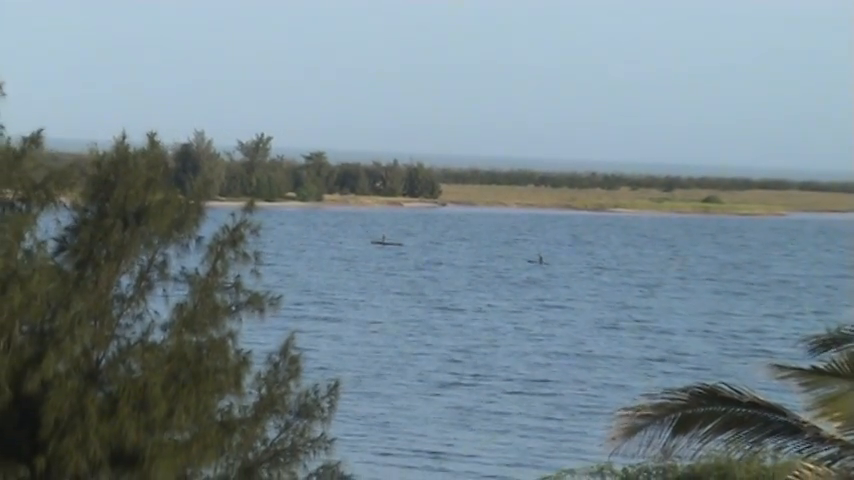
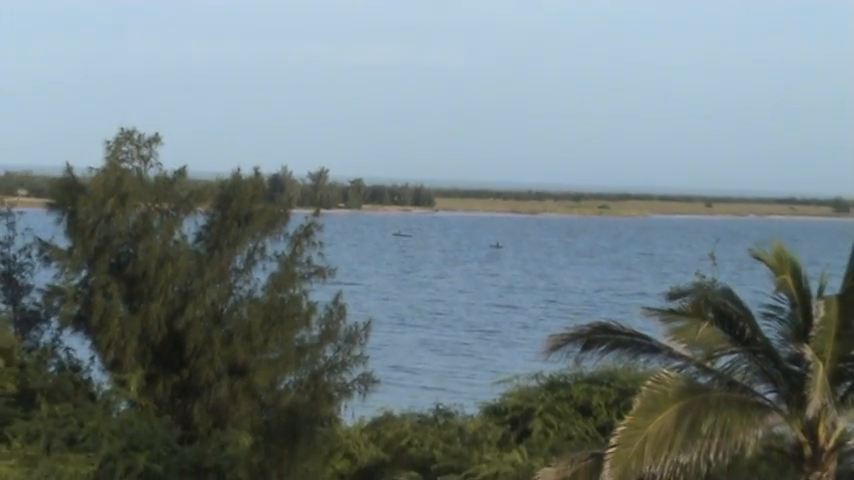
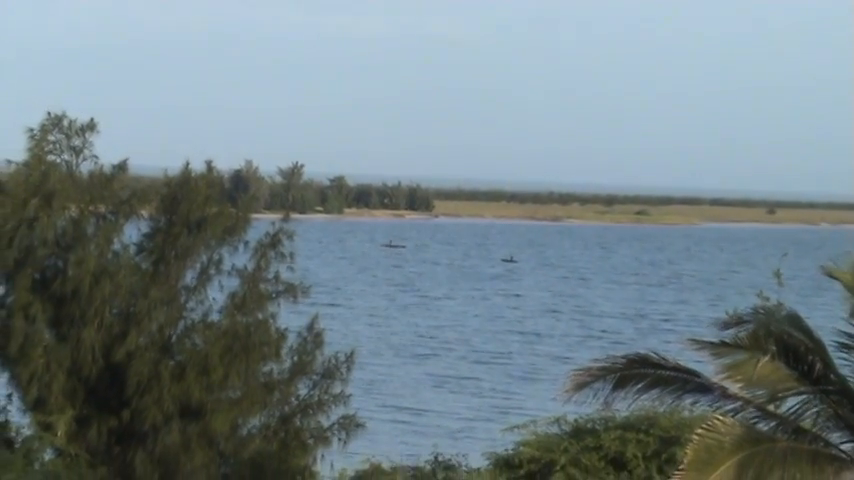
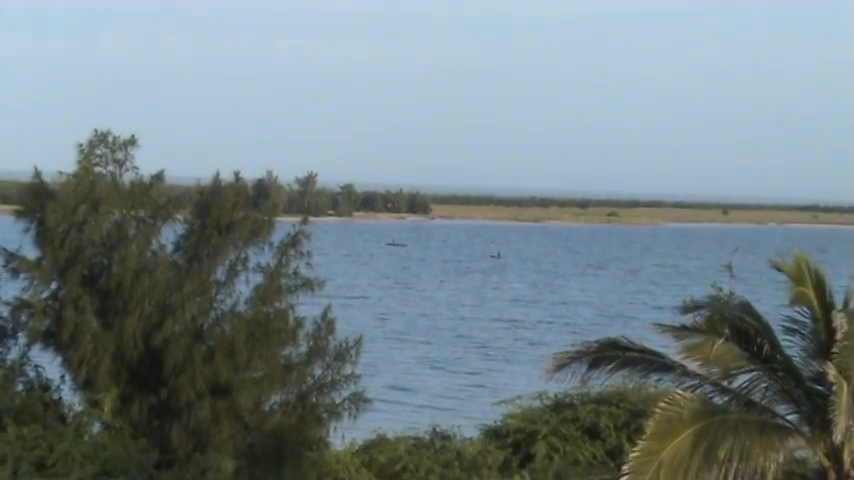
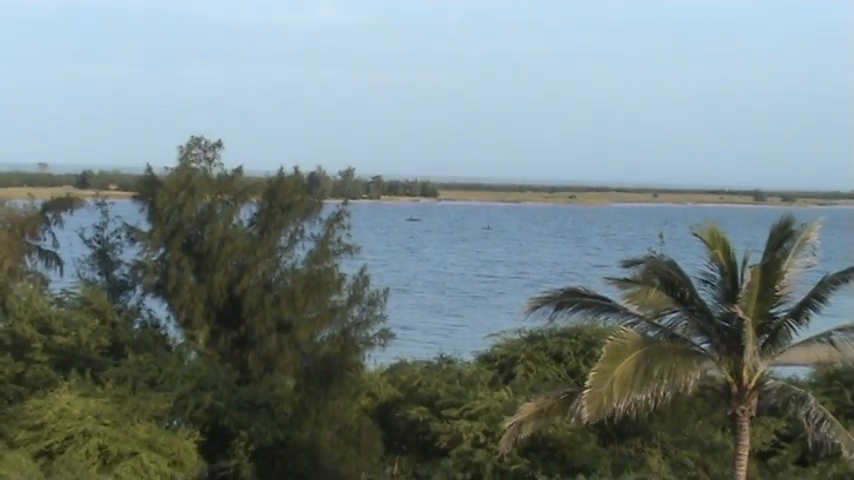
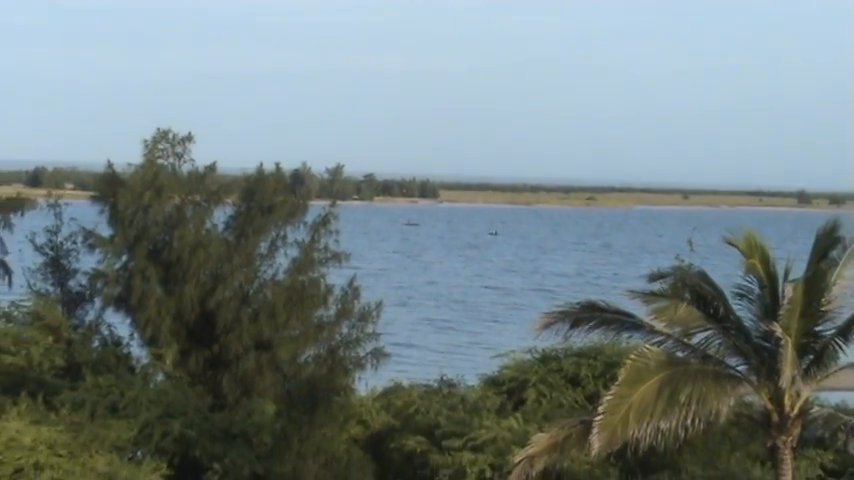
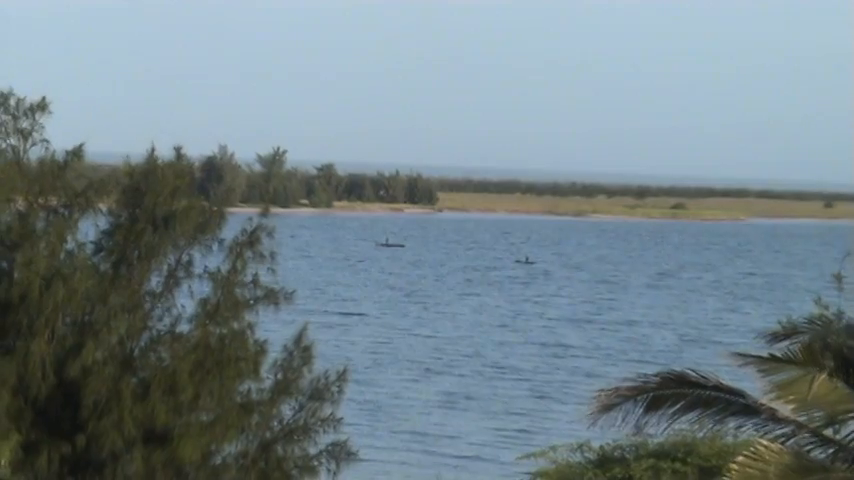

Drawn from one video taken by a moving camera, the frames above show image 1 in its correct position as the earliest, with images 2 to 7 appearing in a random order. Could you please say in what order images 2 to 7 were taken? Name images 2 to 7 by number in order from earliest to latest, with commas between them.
7, 3, 4, 2, 6, 5
